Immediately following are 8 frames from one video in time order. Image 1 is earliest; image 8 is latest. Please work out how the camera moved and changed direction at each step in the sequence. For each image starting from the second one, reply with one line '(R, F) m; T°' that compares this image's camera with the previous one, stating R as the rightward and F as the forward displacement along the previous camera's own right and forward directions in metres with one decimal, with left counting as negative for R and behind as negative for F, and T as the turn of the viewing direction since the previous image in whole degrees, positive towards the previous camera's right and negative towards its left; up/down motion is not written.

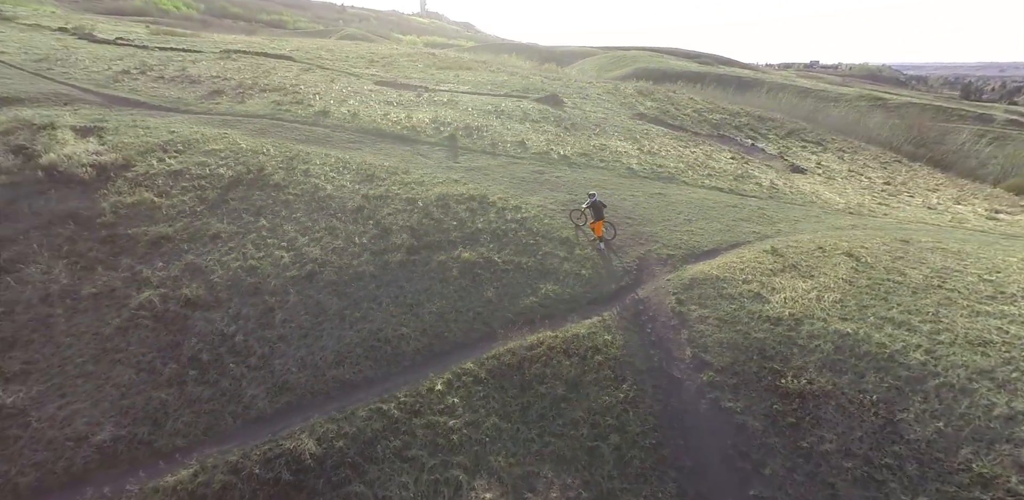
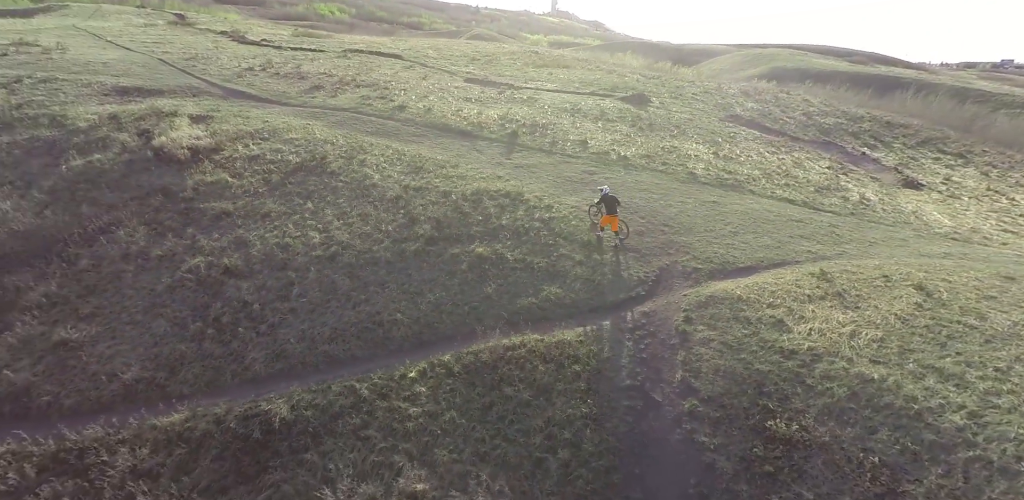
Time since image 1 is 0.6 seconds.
(+3.5, +0.5) m; -14°
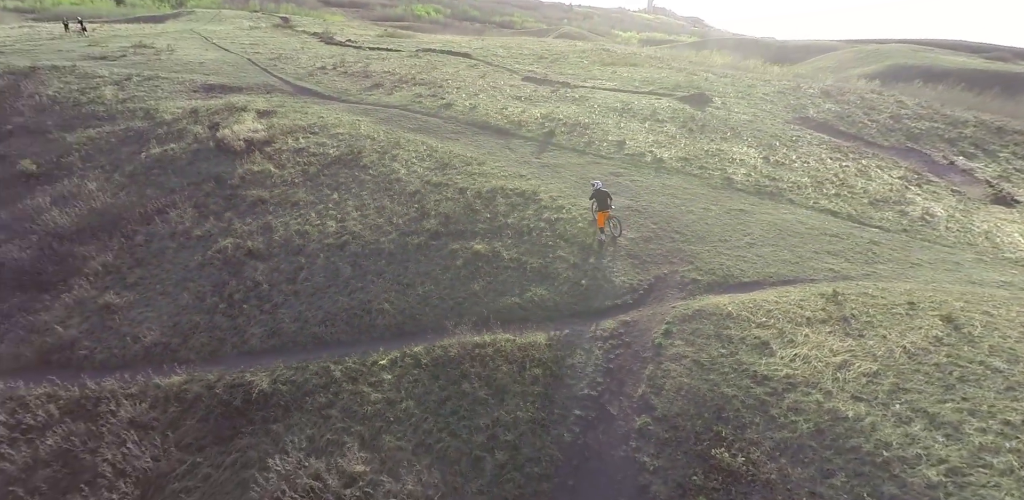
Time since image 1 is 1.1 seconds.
(+3.1, +0.2) m; -10°
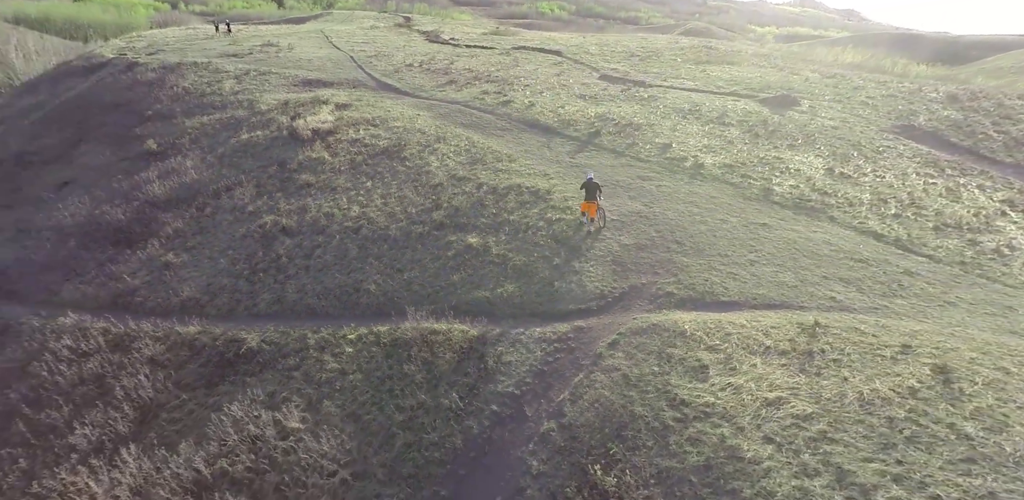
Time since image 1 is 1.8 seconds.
(+4.4, +0.2) m; -14°
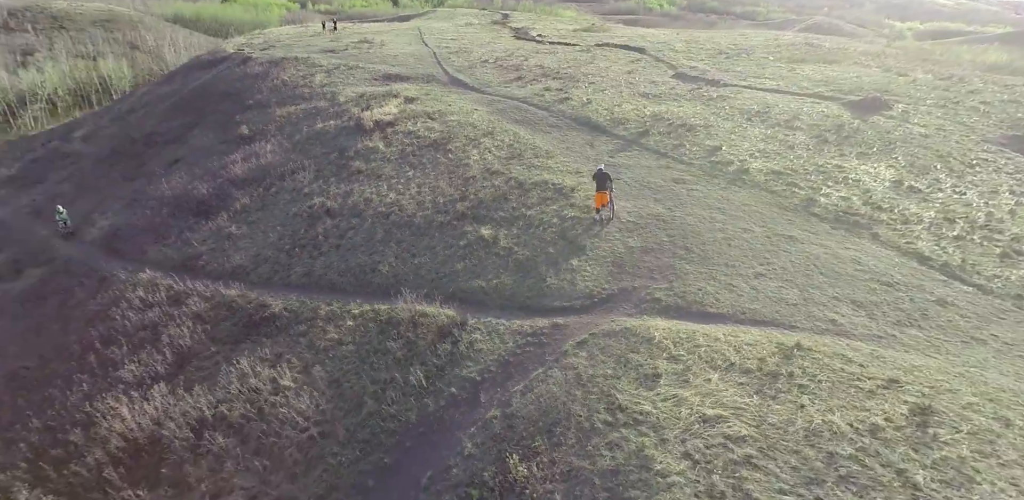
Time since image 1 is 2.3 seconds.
(+3.2, 0.0) m; -11°
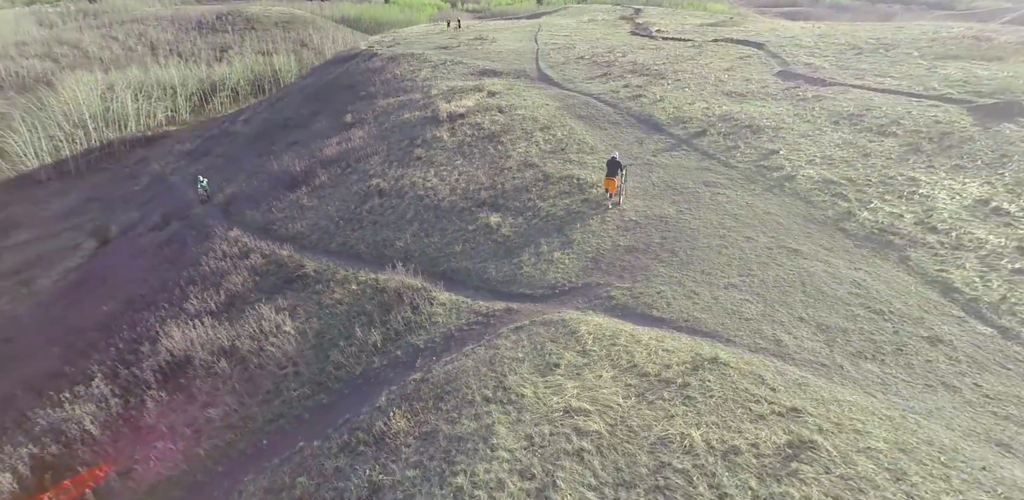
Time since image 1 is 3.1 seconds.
(+5.0, 0.0) m; -16°
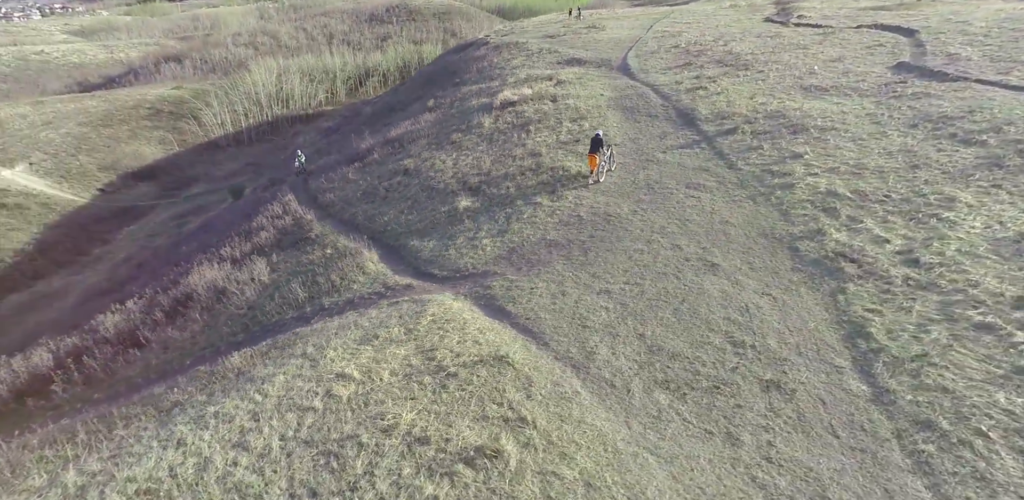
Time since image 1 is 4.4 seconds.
(+7.2, +1.1) m; -19°
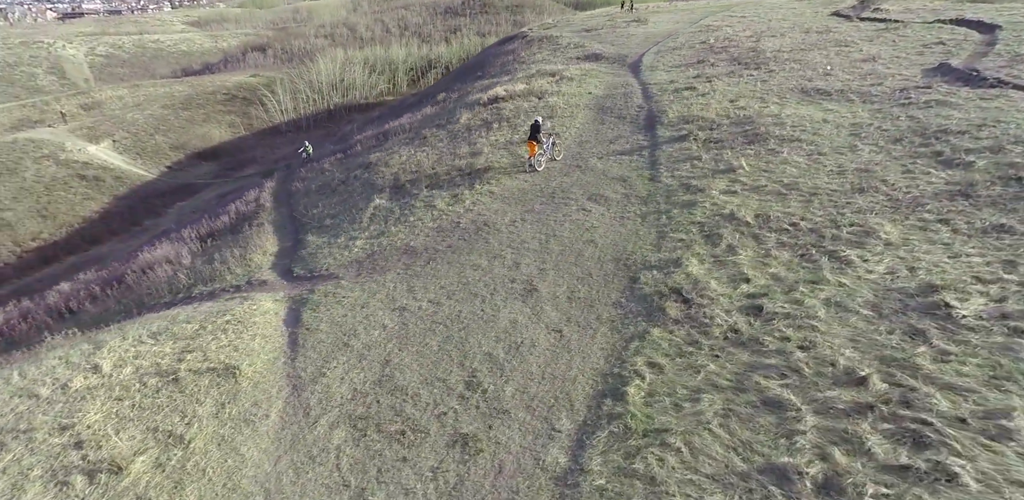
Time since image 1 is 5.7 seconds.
(+6.3, +1.7) m; -11°
